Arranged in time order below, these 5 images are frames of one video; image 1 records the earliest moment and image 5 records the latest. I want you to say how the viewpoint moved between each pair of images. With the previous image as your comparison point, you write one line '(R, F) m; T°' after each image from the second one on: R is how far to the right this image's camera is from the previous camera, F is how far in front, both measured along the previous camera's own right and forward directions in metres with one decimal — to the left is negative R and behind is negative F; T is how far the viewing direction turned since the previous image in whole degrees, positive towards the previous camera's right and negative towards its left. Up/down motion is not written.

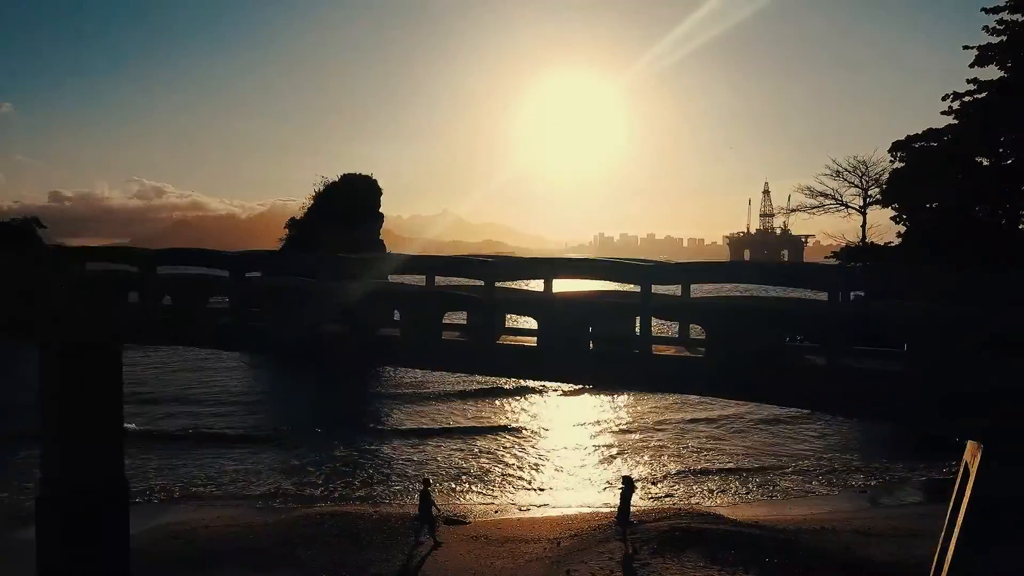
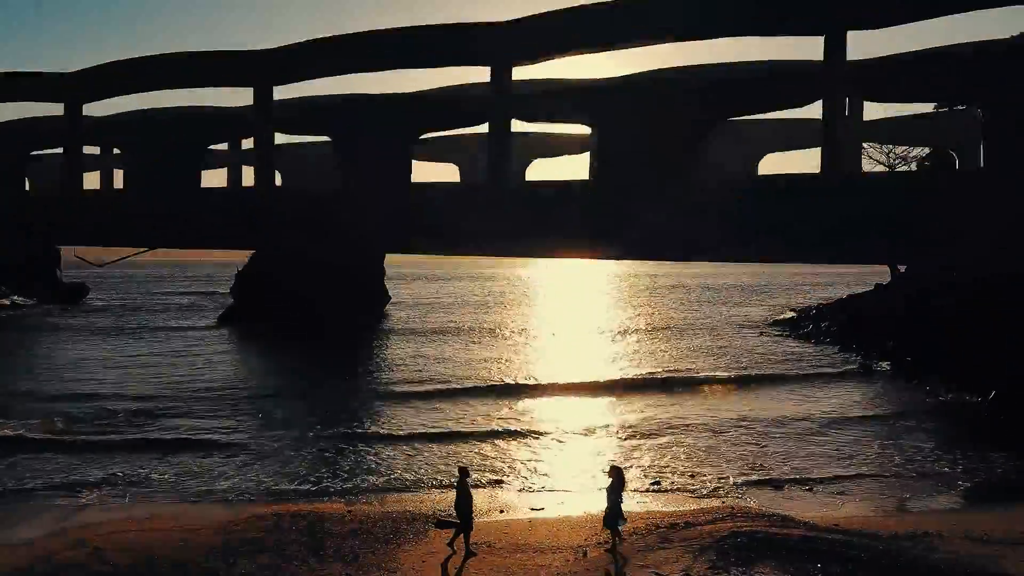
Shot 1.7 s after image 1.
(-0.2, +3.1) m; 0°
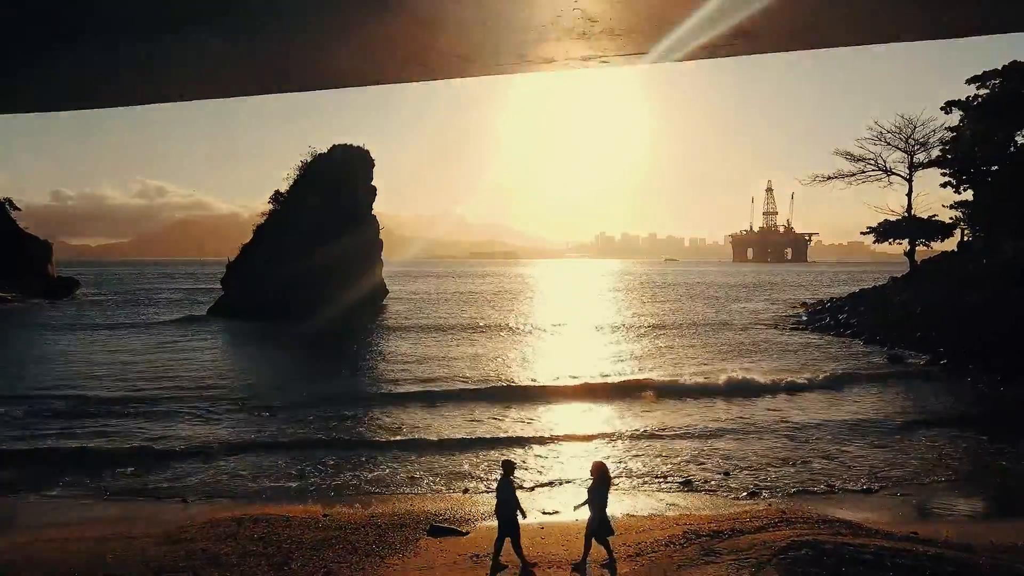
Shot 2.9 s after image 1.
(-0.1, +1.9) m; 0°
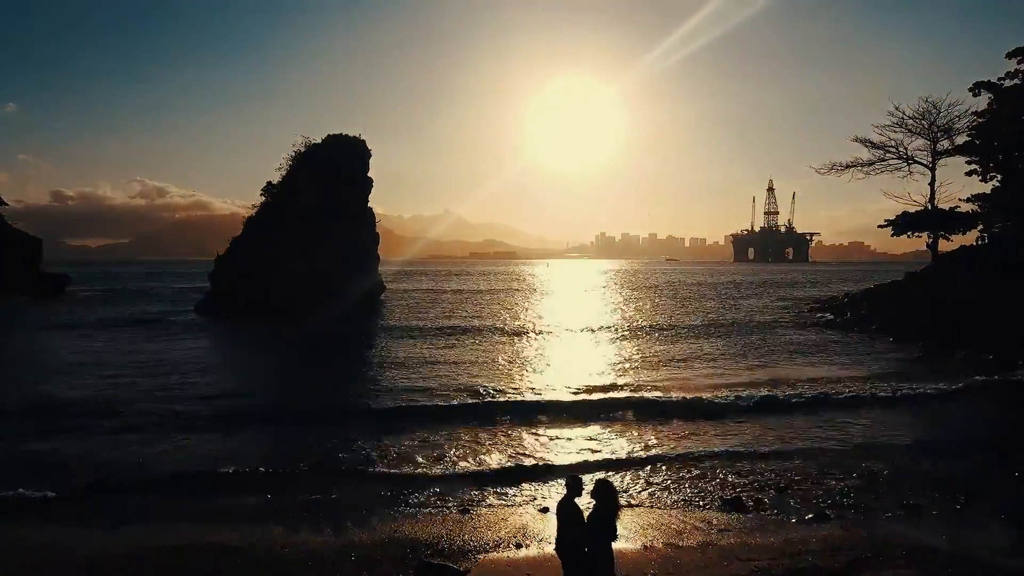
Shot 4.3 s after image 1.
(-0.1, +2.2) m; 0°
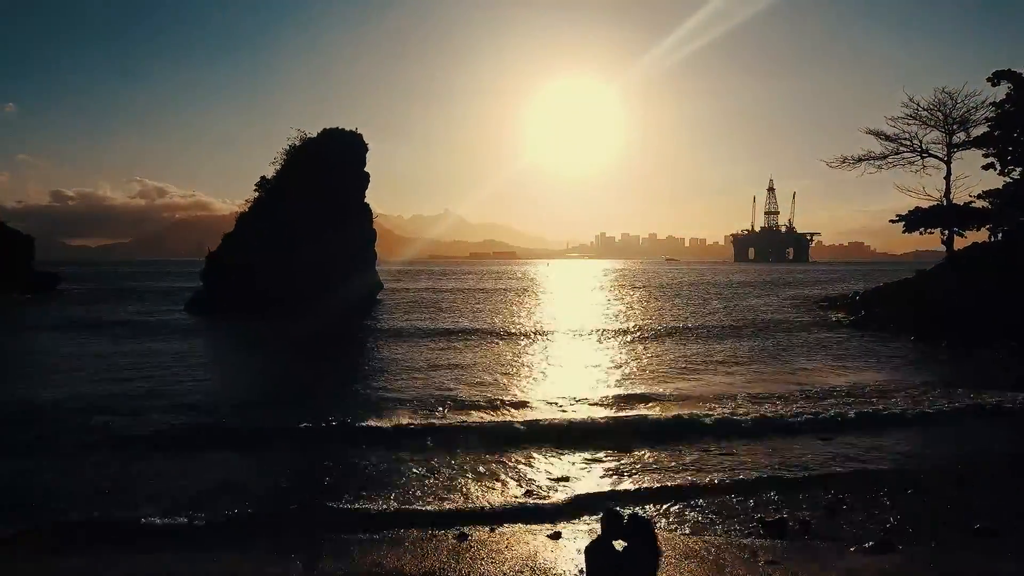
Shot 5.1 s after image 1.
(-0.1, +1.4) m; 0°
